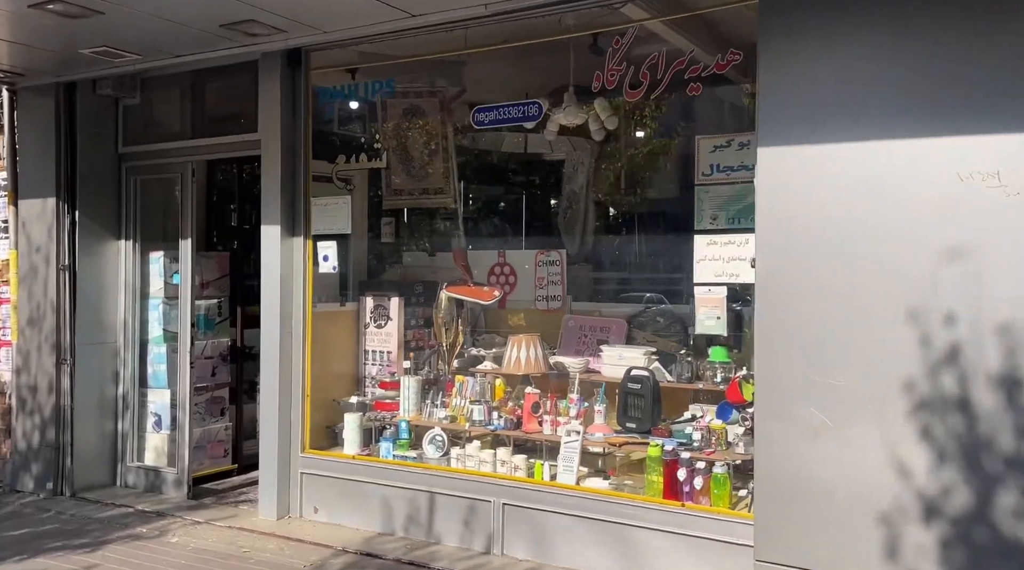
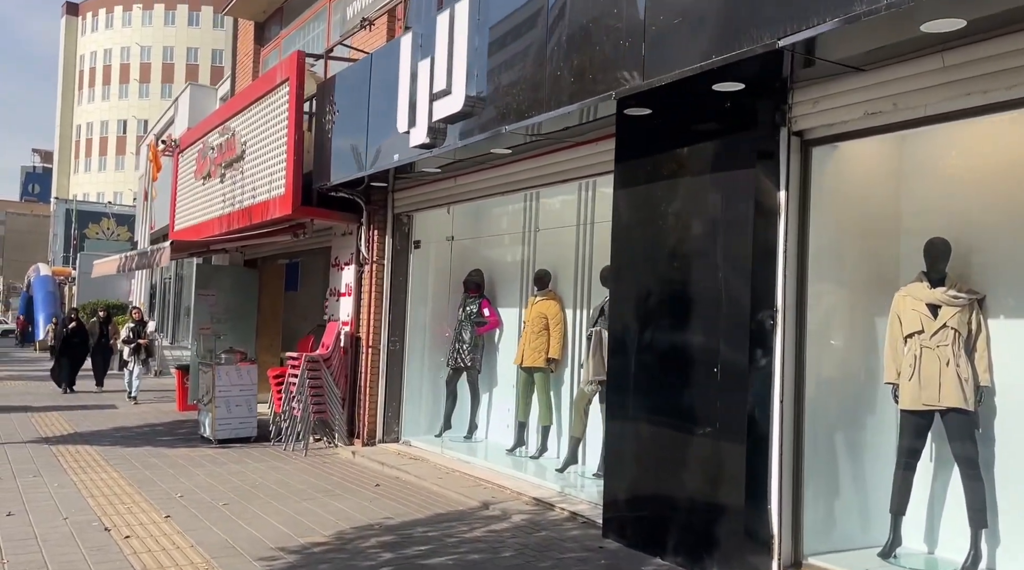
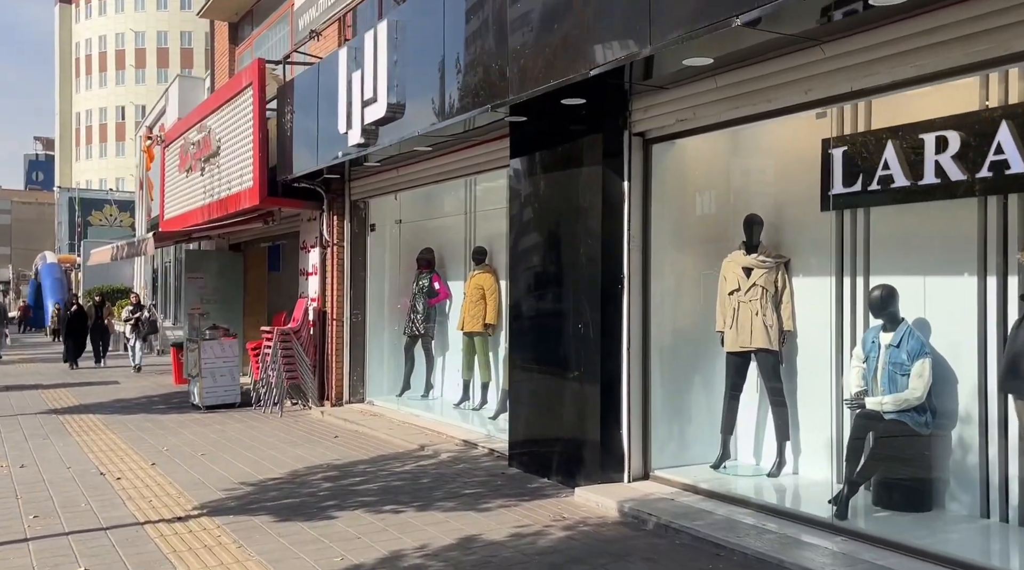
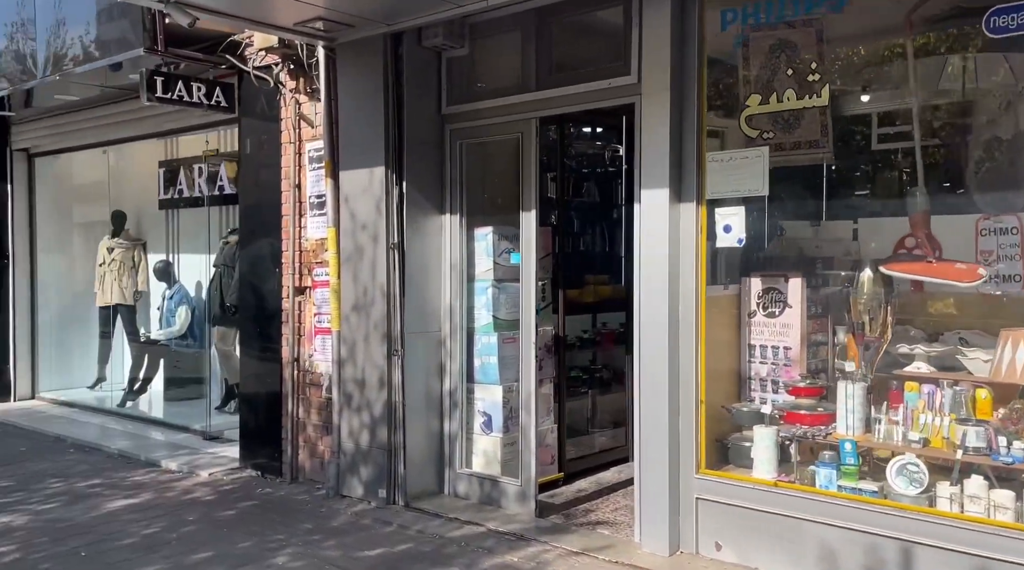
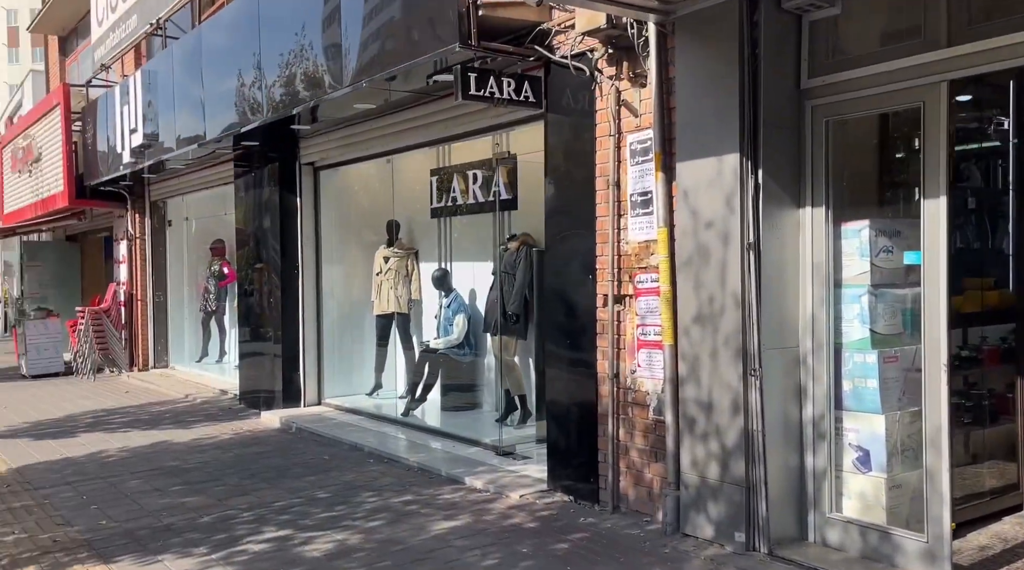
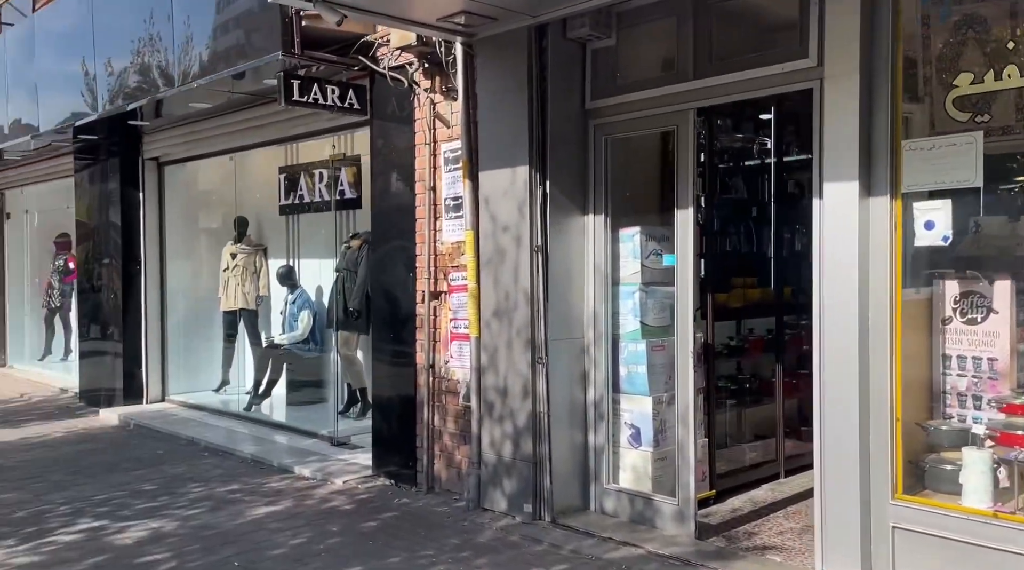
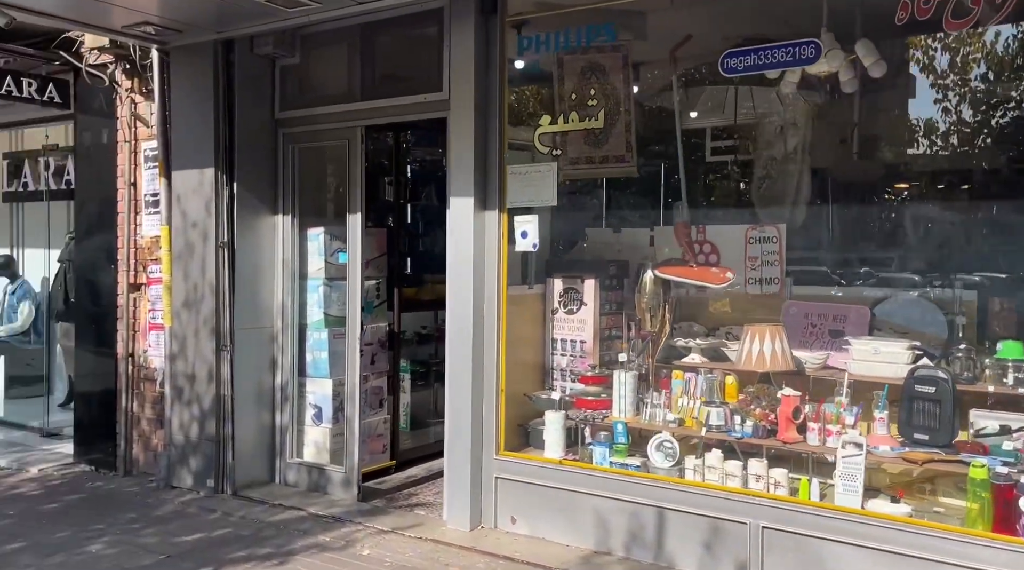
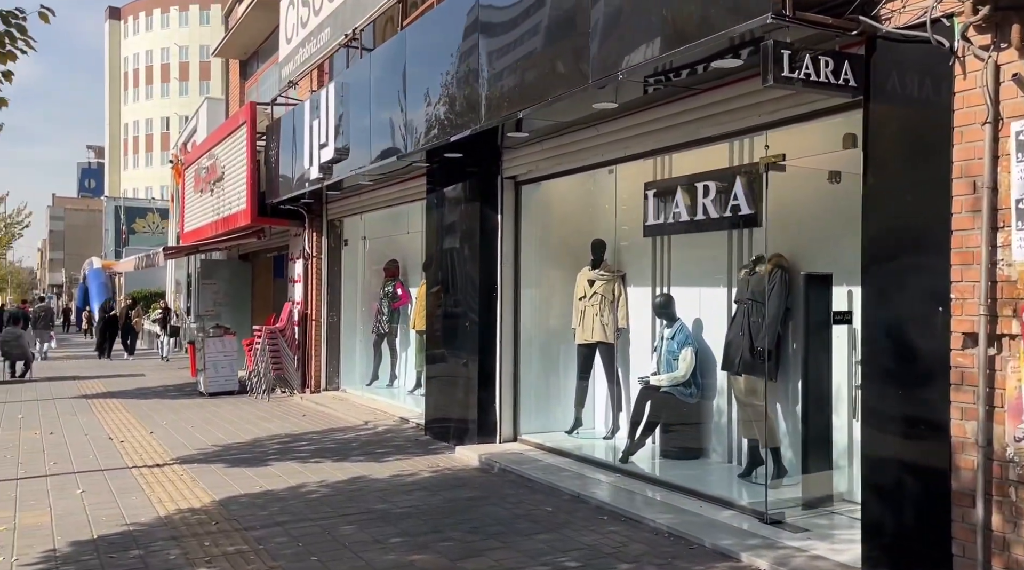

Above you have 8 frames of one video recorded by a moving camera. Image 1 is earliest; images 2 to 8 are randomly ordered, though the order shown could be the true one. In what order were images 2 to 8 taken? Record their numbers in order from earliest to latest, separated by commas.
7, 4, 6, 5, 8, 3, 2
